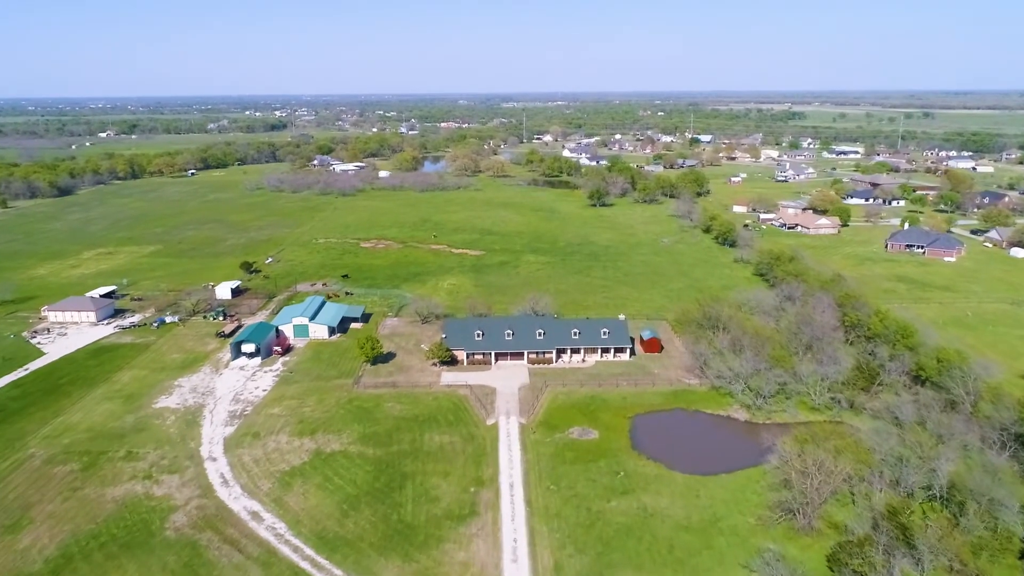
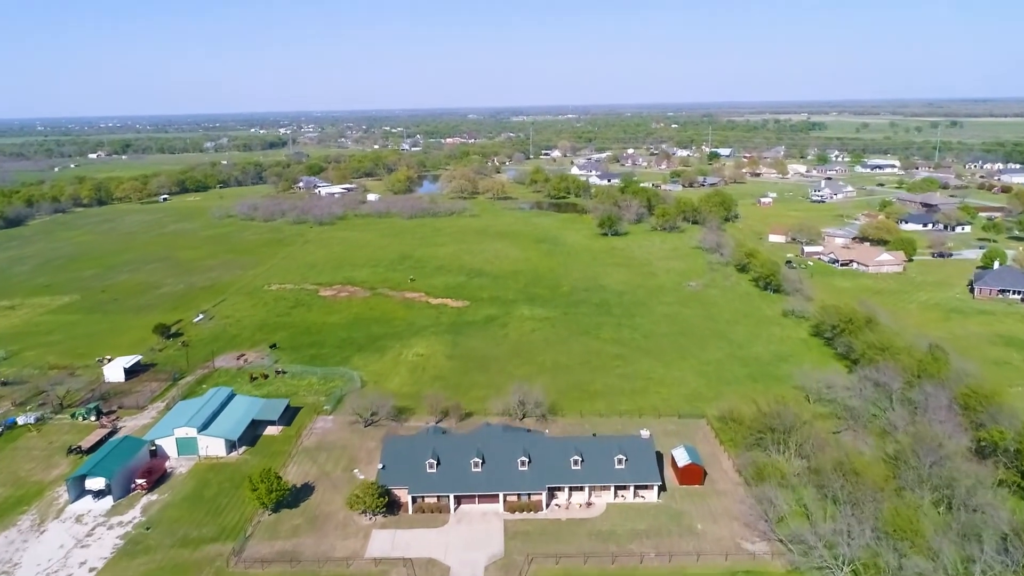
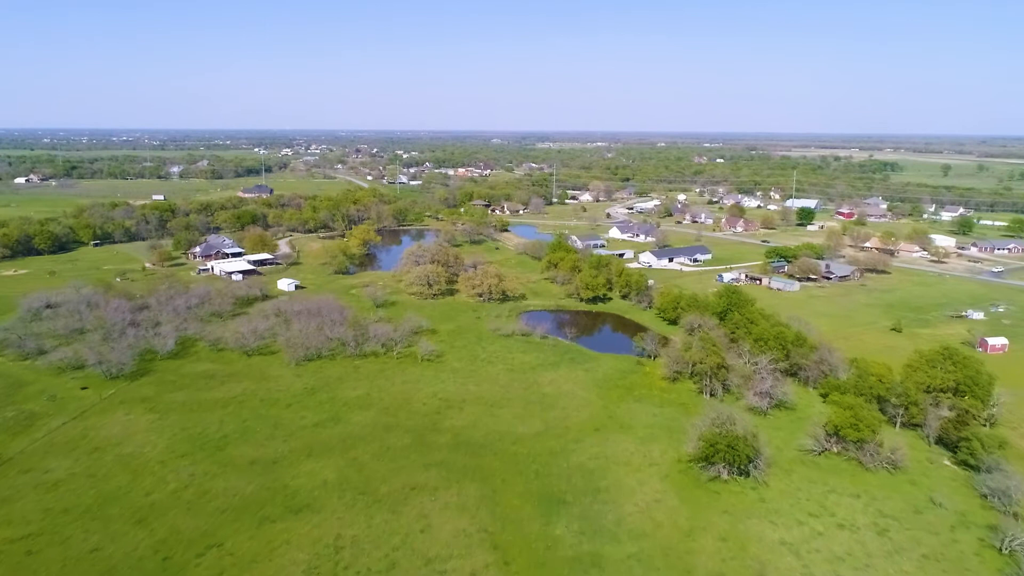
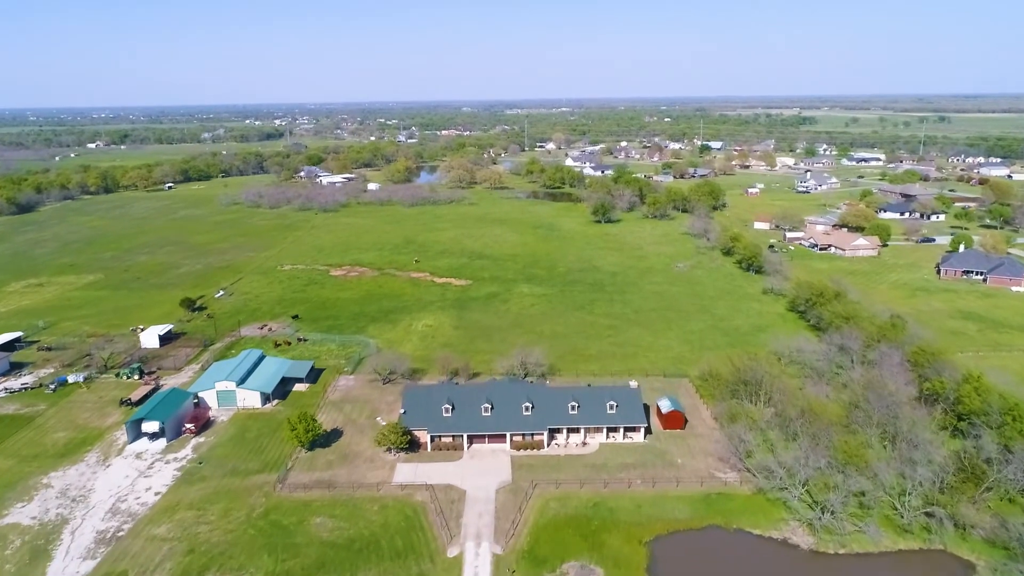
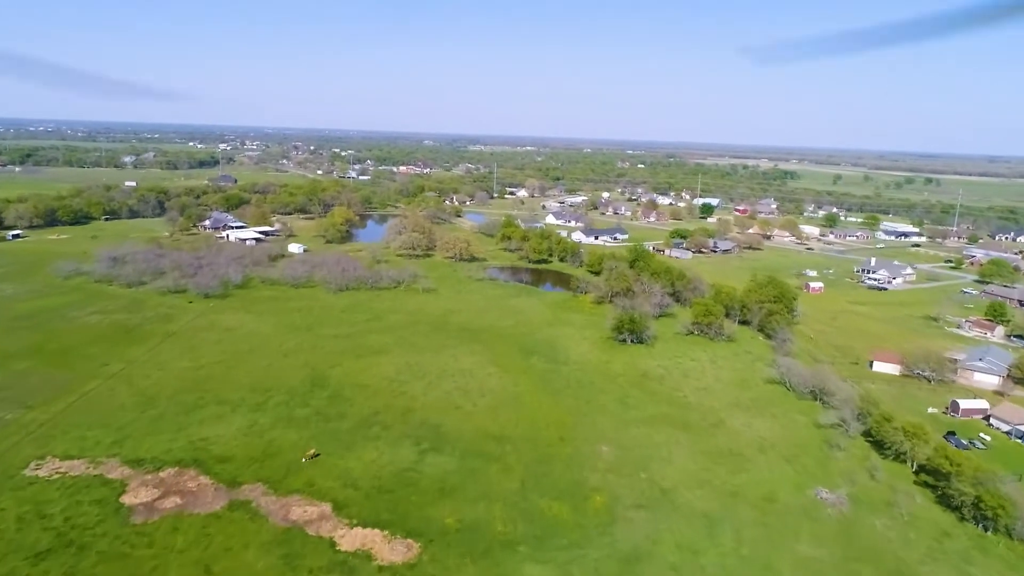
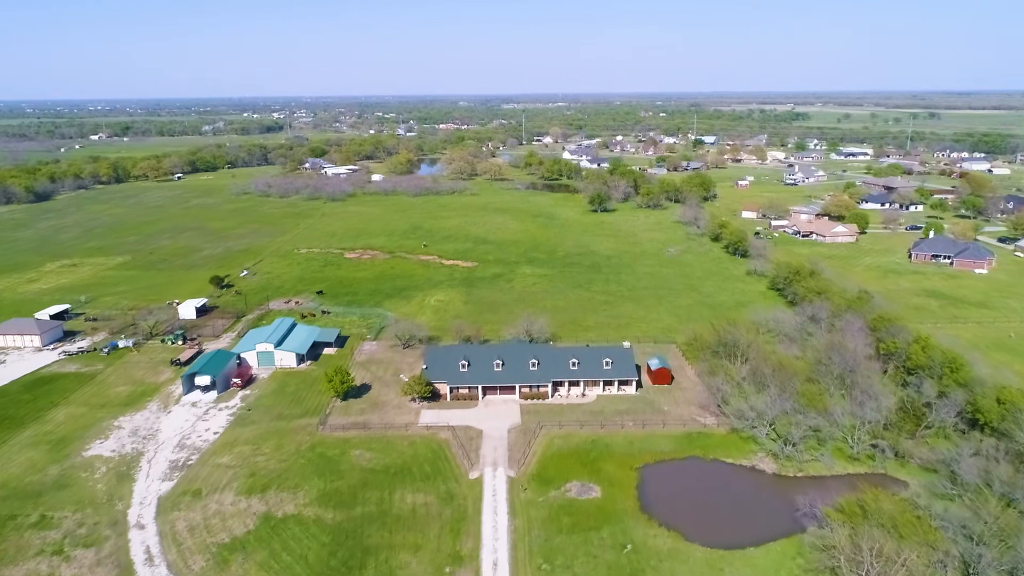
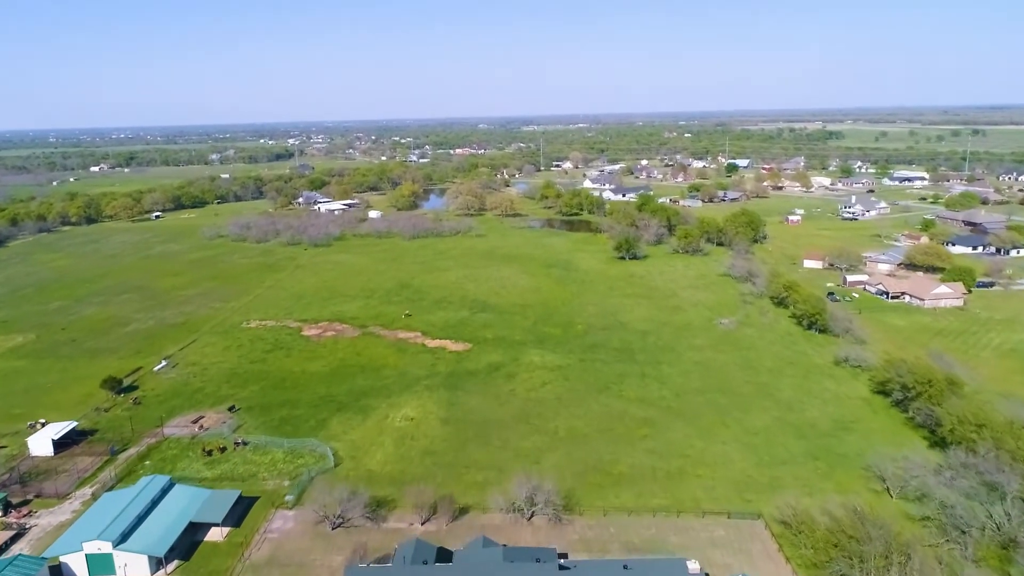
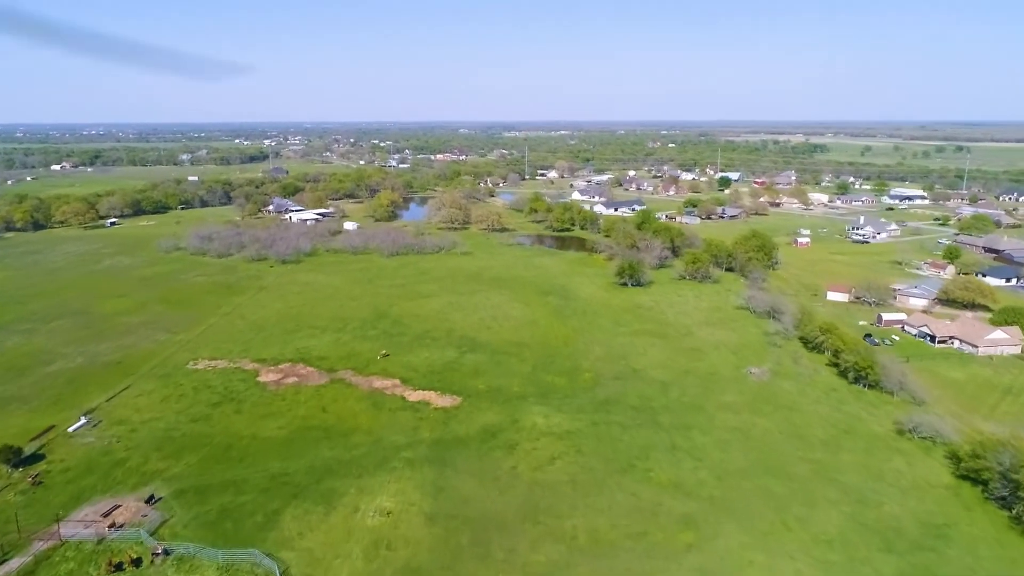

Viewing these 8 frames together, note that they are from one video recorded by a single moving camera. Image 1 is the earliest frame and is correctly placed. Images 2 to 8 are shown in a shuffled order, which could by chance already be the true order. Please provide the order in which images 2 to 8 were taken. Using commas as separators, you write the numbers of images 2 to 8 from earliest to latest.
6, 4, 2, 7, 8, 5, 3
